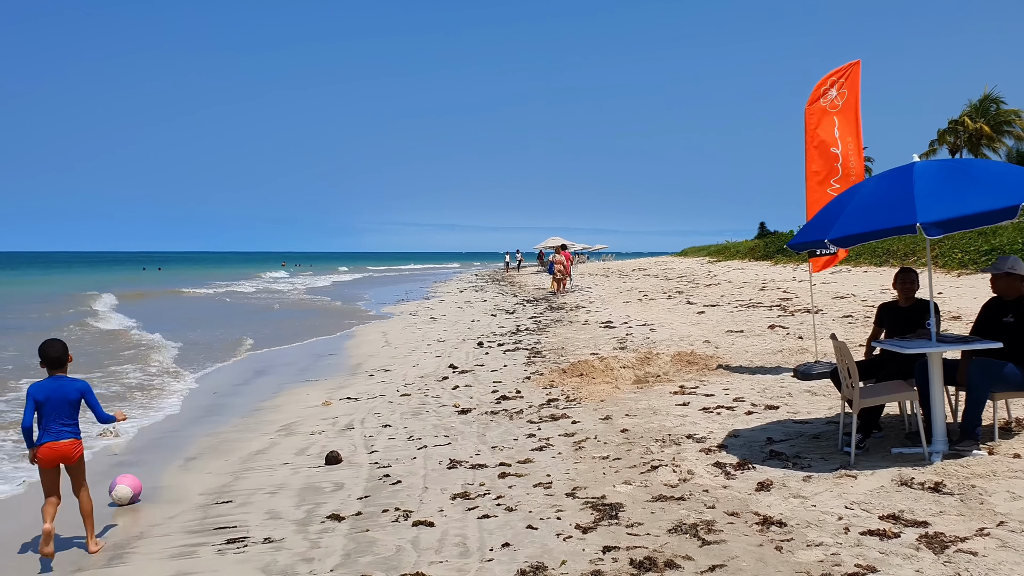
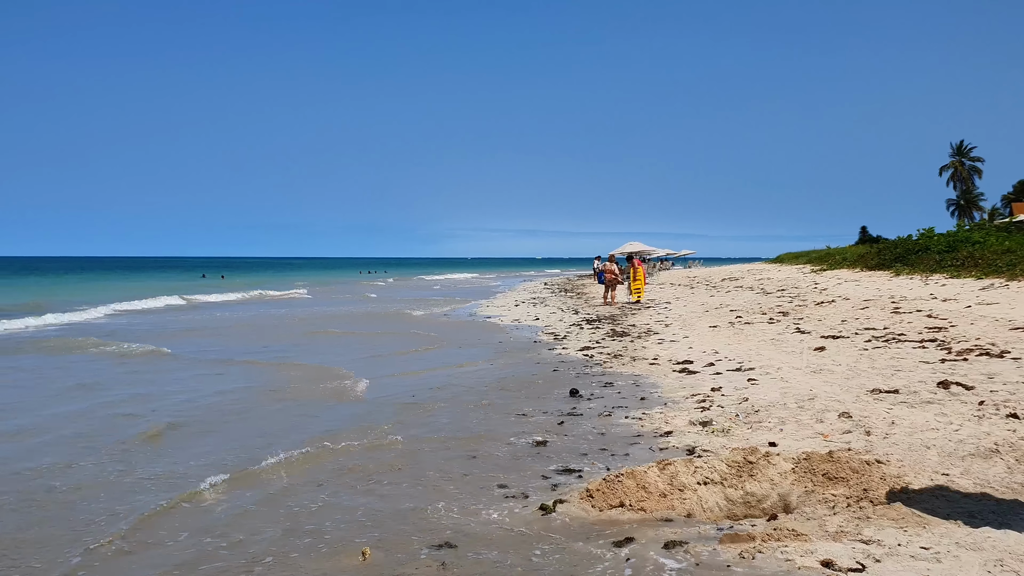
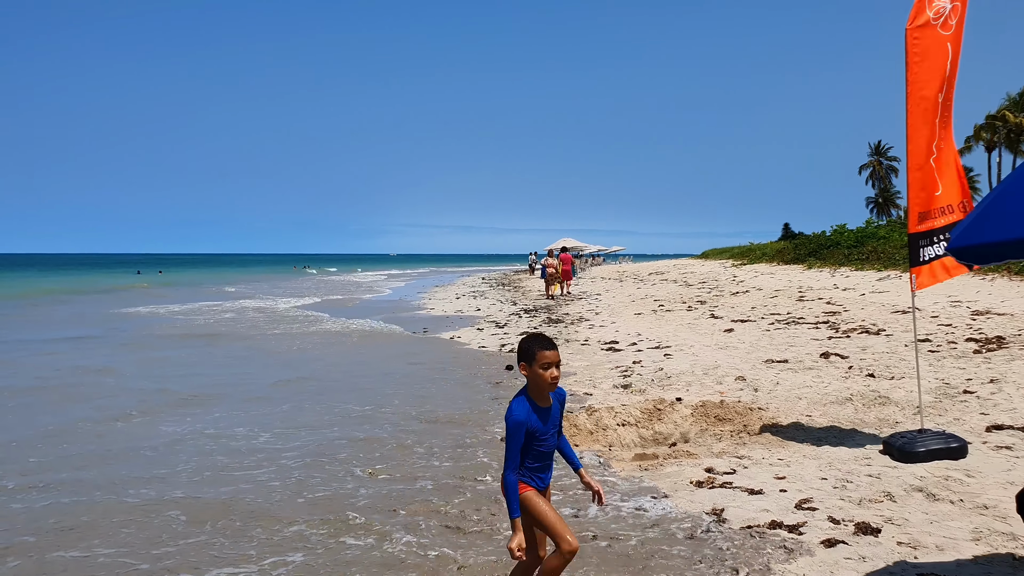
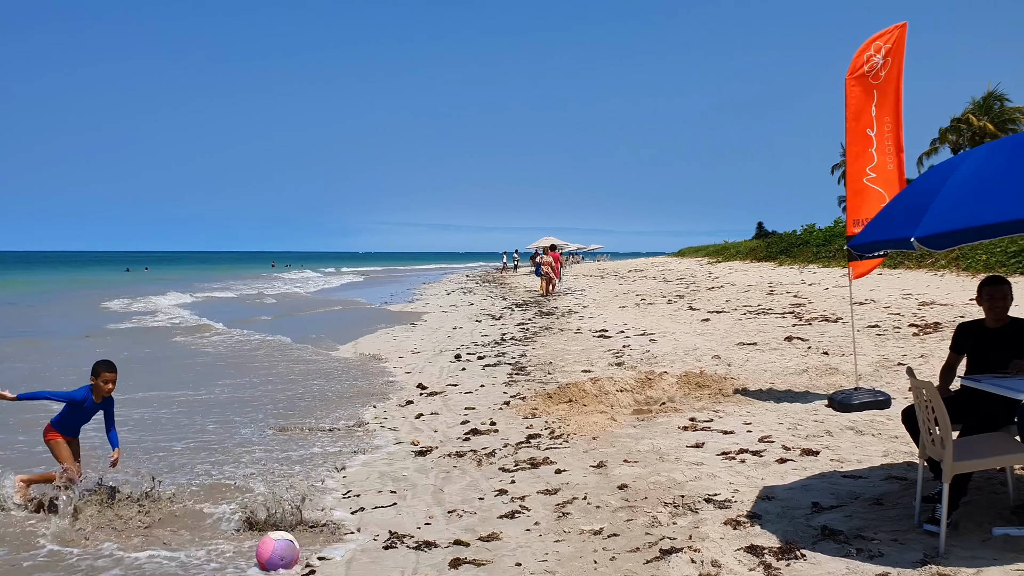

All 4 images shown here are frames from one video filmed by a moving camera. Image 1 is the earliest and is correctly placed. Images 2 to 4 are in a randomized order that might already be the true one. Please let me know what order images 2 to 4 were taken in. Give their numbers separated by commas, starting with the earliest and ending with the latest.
4, 3, 2
